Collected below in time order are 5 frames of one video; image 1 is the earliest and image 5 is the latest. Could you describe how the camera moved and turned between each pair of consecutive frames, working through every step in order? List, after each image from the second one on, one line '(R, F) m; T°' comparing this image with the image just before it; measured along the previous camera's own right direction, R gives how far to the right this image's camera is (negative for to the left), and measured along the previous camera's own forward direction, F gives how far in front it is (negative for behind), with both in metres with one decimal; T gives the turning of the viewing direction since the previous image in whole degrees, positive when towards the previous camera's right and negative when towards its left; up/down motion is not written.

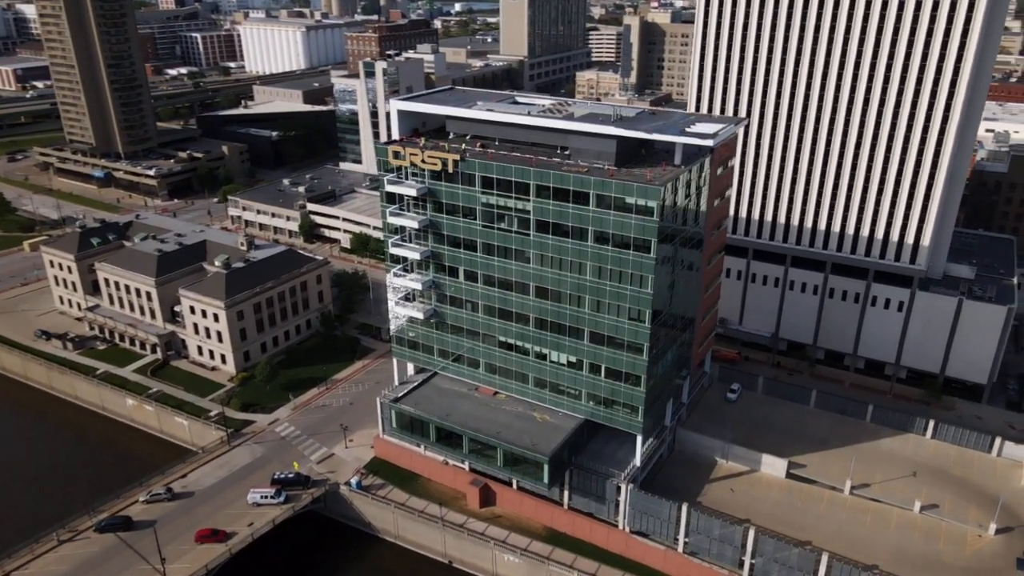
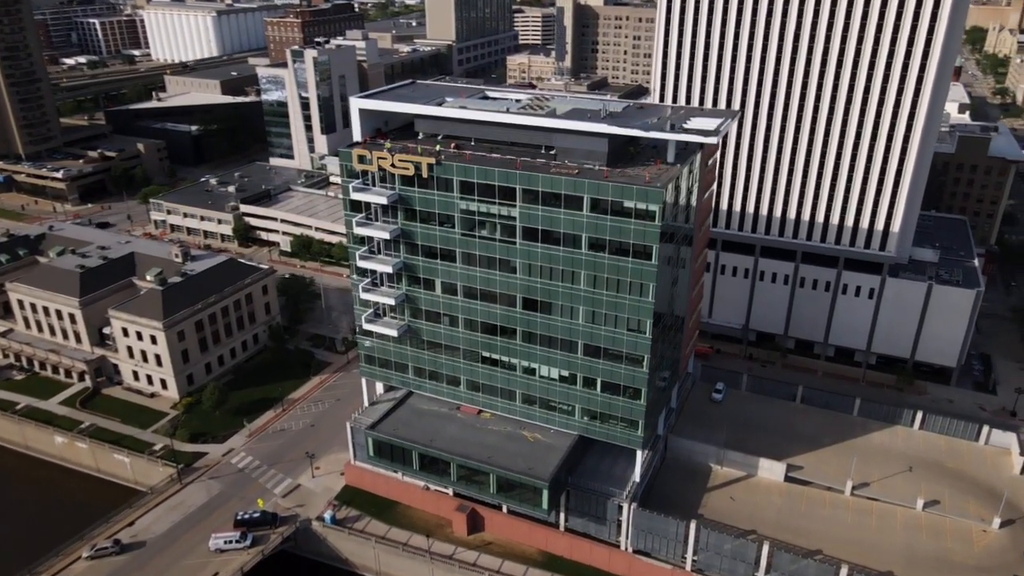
(-4.8, +5.2) m; +6°
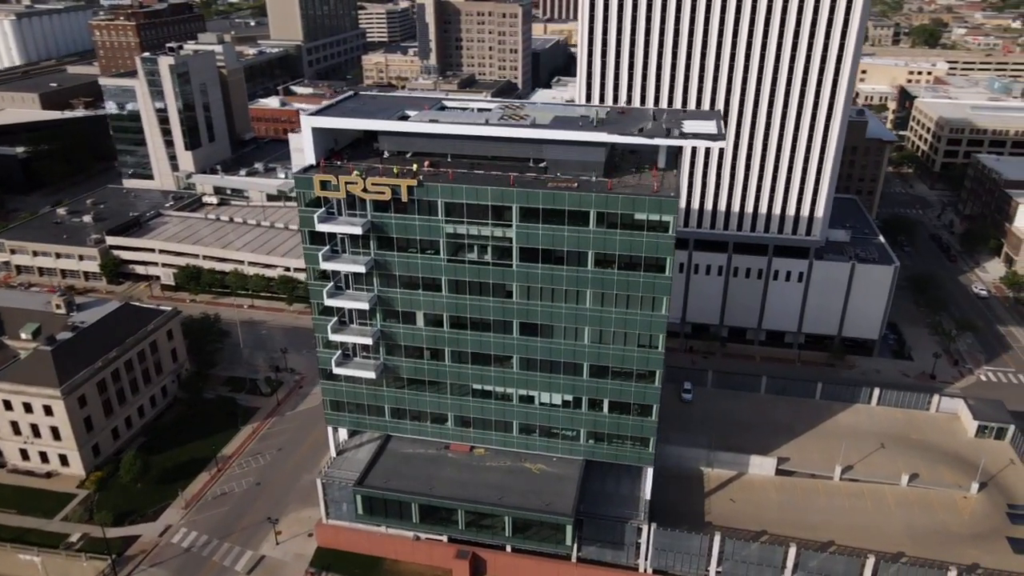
(-11.0, +5.7) m; +12°
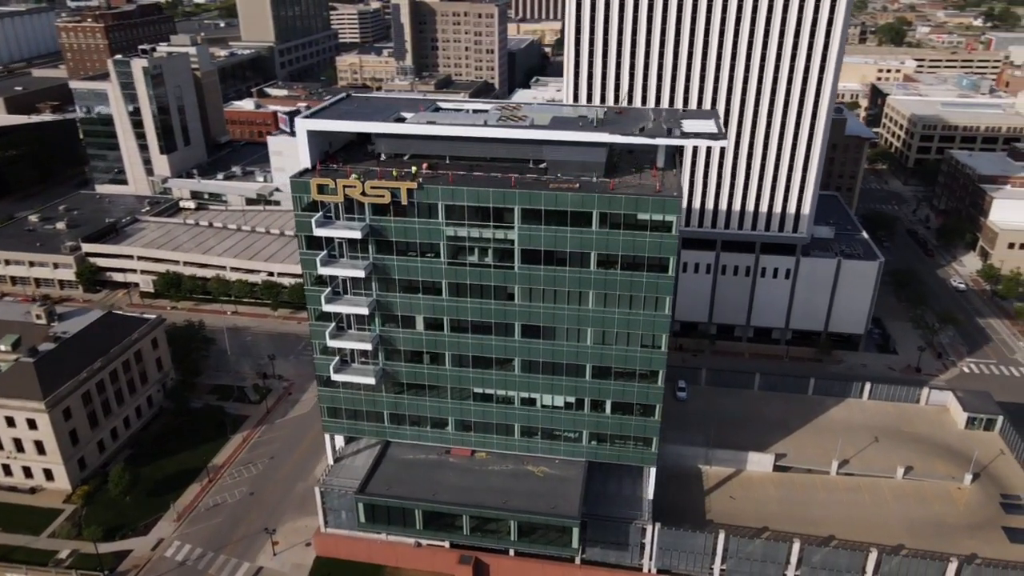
(-2.1, +0.5) m; +2°
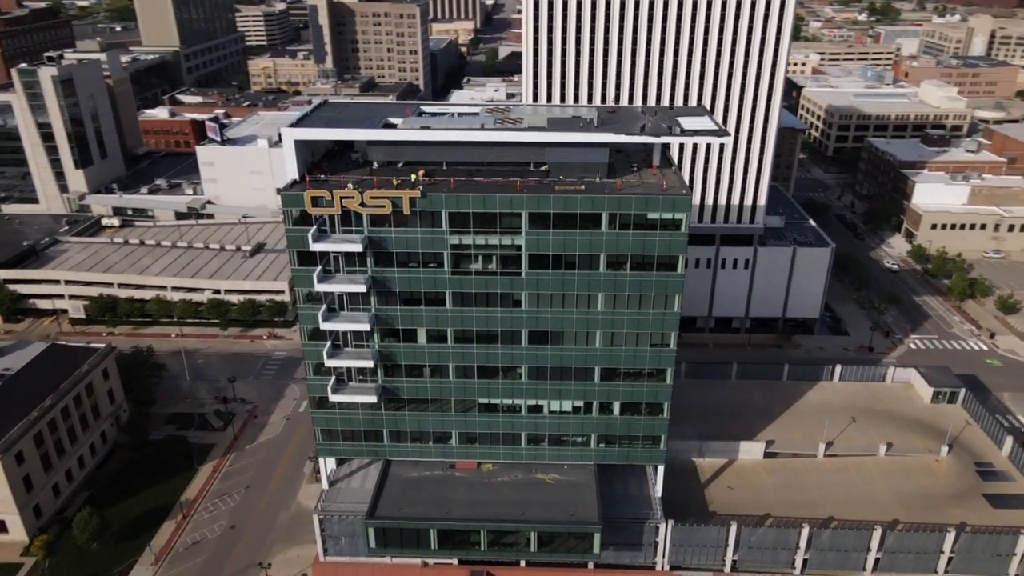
(-6.8, +1.7) m; +7°
